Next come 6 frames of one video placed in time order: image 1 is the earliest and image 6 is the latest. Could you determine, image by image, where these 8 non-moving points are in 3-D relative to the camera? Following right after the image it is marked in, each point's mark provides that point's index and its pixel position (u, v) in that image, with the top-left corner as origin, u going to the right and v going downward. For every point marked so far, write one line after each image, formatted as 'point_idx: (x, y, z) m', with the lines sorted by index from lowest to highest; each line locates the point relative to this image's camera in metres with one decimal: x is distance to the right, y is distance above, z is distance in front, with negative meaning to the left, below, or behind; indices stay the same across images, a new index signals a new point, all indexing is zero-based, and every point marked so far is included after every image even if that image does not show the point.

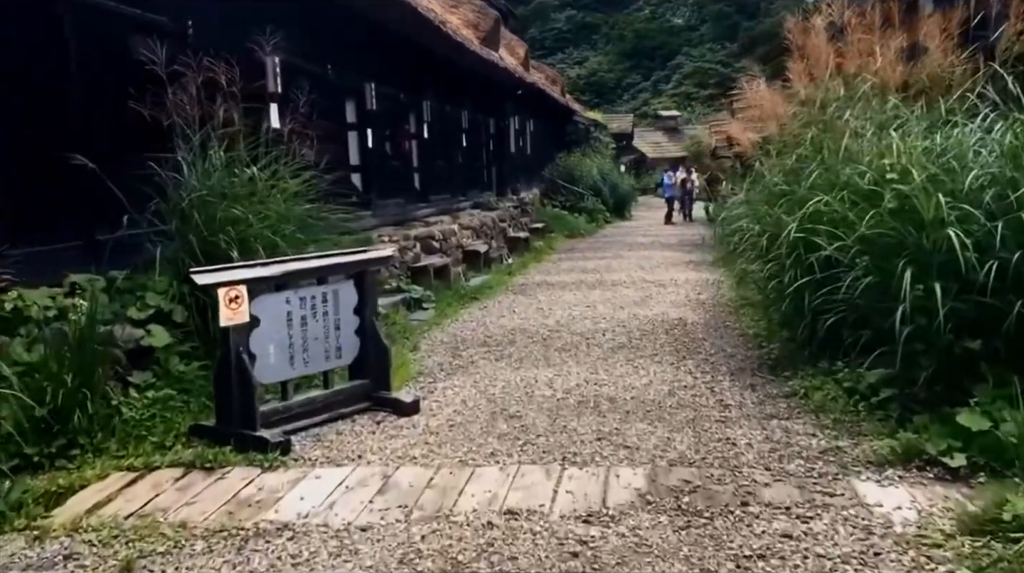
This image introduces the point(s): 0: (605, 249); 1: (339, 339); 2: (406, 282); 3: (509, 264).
0: (+1.5, +0.6, +13.9) m
1: (-0.8, -0.2, +3.8) m
2: (-1.0, 0.0, +7.8) m
3: (0.0, +0.3, +11.6) m
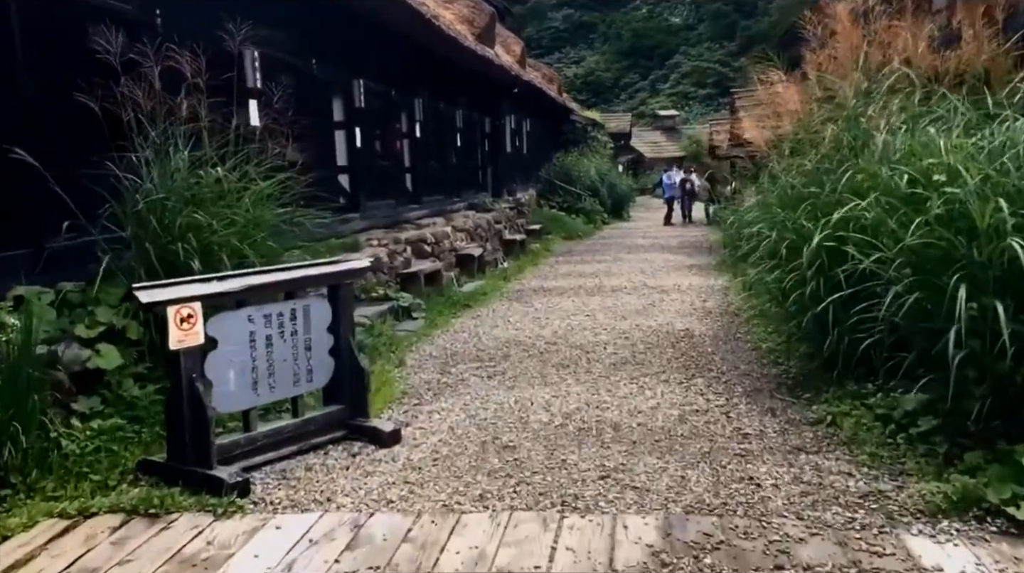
0: (+1.5, +0.6, +13.4) m
1: (-0.8, -0.3, +3.4) m
2: (-1.0, 0.0, +7.3) m
3: (-0.1, +0.3, +11.2) m
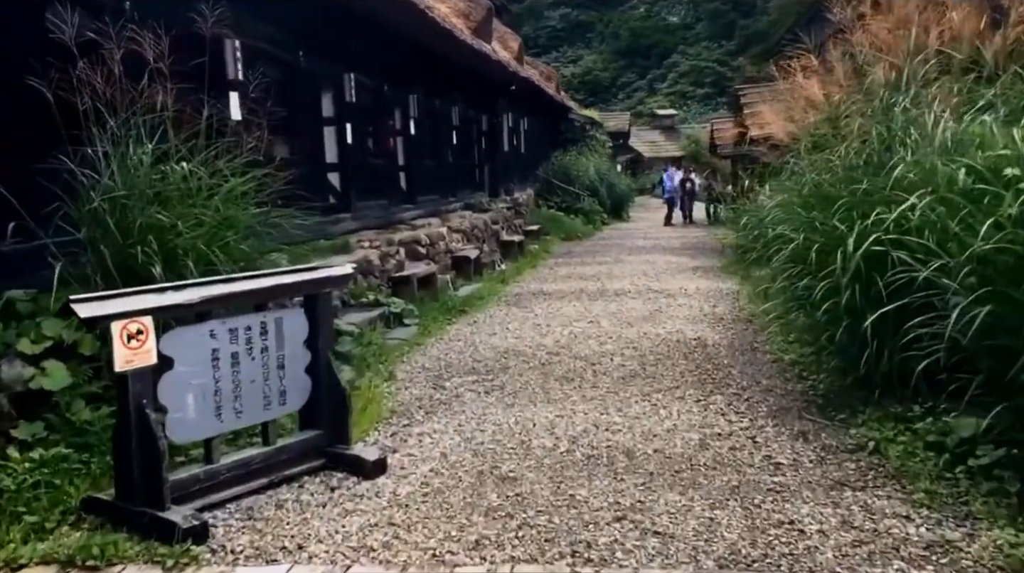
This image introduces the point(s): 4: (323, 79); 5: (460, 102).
0: (+1.4, +0.5, +13.0) m
1: (-0.8, -0.3, +3.0) m
2: (-1.0, -0.1, +6.9) m
3: (-0.1, +0.2, +10.7) m
4: (-1.8, +1.9, +8.0) m
5: (-0.8, +2.9, +13.3) m
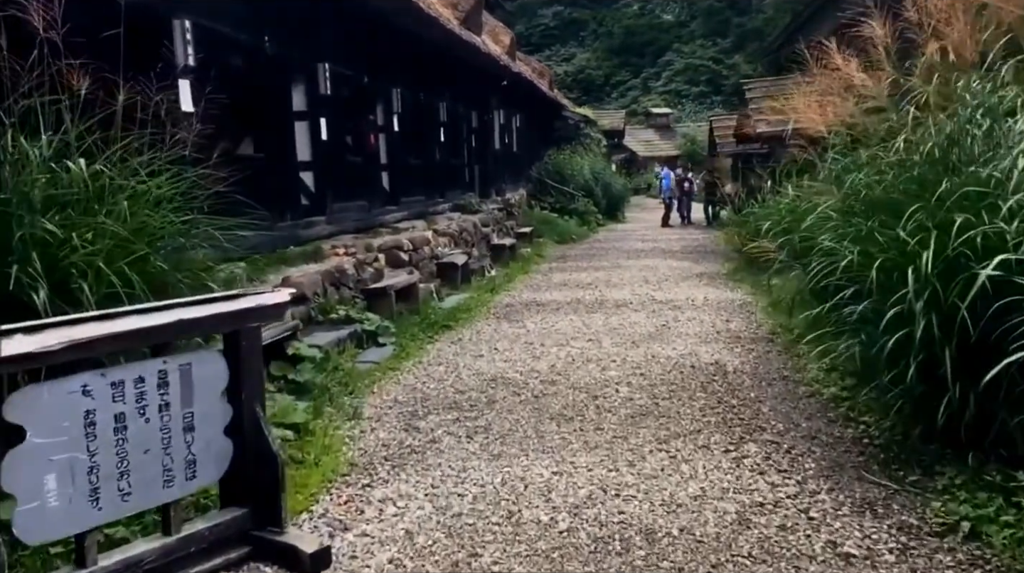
0: (+1.3, +0.4, +12.3) m
1: (-0.9, -0.4, +2.3) m
2: (-1.1, -0.2, +6.2) m
3: (-0.2, +0.1, +10.0) m
4: (-1.9, +1.8, +7.2) m
5: (-0.9, +2.8, +12.6) m
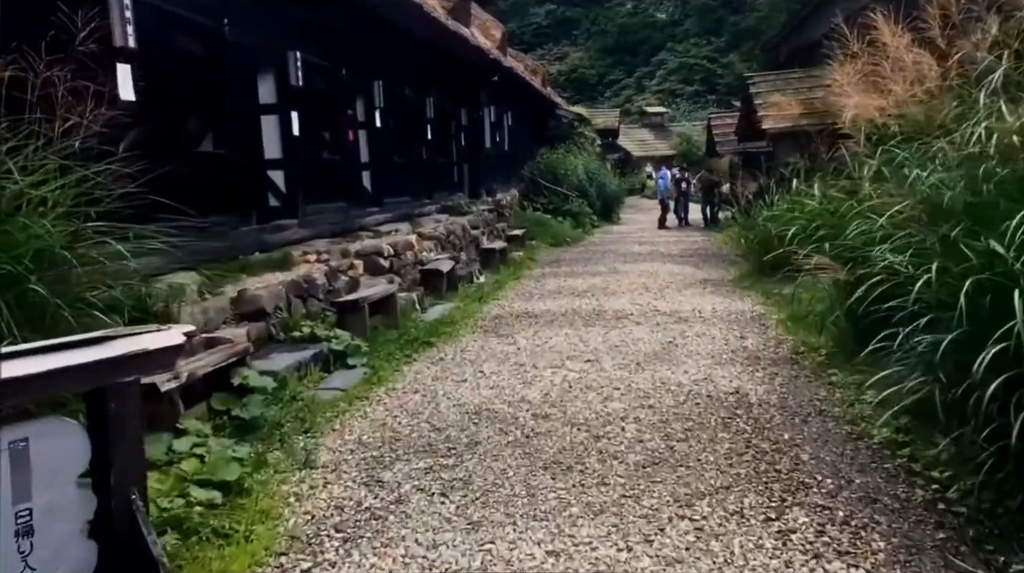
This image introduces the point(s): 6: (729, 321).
0: (+1.2, +0.4, +11.6) m
1: (-0.9, -0.5, +1.6) m
2: (-1.2, -0.2, +5.5) m
3: (-0.3, 0.0, +9.3) m
4: (-2.0, +1.8, +6.5) m
5: (-1.1, +2.7, +11.9) m
6: (+1.6, -0.2, +6.2) m
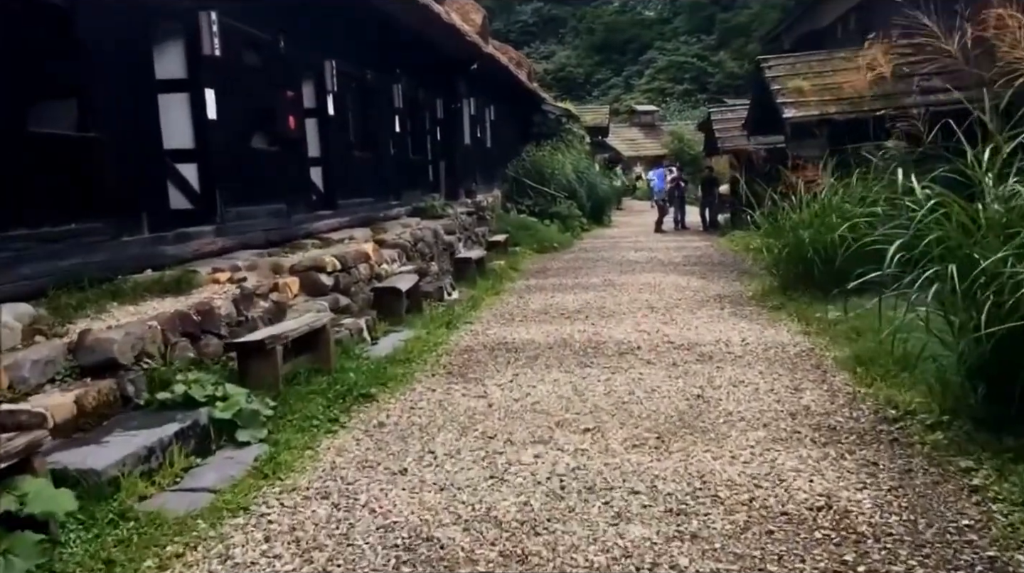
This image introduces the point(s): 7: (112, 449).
0: (+0.9, +0.2, +10.1) m
1: (-1.0, -0.7, +0.1) m
2: (-1.3, -0.4, +4.0) m
3: (-0.5, -0.1, +7.8) m
4: (-2.1, +1.6, +5.0) m
5: (-1.3, +2.6, +10.4) m
6: (+1.4, -0.4, +4.7) m
7: (-1.3, -0.5, +2.8) m
